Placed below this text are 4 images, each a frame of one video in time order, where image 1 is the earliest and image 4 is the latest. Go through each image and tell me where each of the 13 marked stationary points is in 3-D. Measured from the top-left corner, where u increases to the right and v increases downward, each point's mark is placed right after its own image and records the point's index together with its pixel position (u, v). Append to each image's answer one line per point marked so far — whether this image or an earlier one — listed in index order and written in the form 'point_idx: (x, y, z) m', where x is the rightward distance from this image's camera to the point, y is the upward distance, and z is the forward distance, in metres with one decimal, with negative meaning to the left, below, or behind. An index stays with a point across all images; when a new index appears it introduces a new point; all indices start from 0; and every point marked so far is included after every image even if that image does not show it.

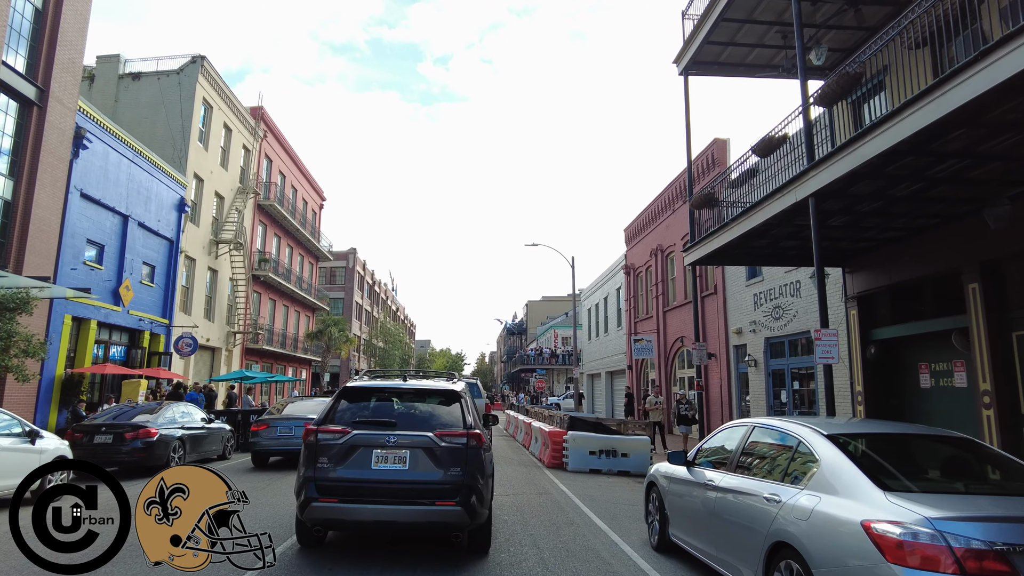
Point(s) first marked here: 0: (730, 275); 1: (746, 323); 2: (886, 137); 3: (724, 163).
0: (+6.4, +0.4, +18.9) m
1: (+6.5, -1.0, +17.9) m
2: (+4.6, +1.9, +7.9) m
3: (+6.6, +3.9, +20.1) m
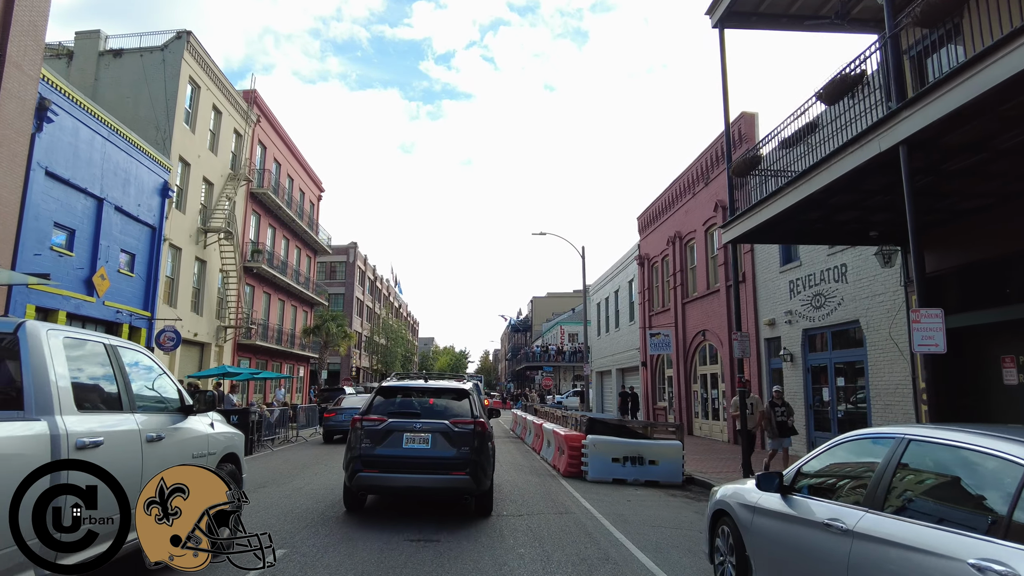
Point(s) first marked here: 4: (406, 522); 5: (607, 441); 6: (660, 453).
0: (+6.6, +0.7, +17.2) m
1: (+6.7, -0.6, +16.2) m
2: (+4.7, +2.2, +6.1) m
3: (+6.8, +4.3, +18.4) m
4: (-1.3, -2.9, +8.0) m
5: (+1.7, -2.7, +11.3) m
6: (+2.6, -2.9, +11.3) m
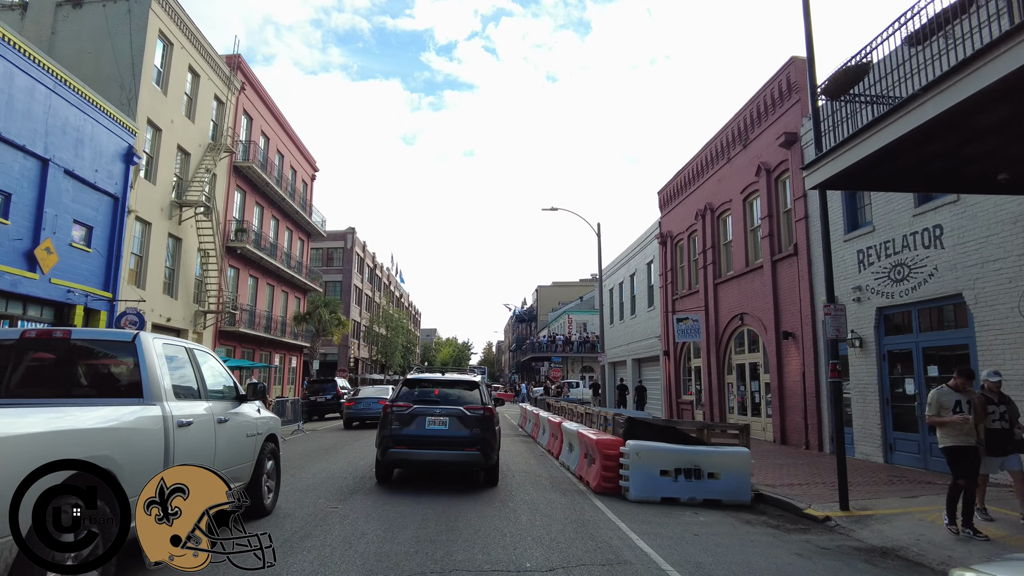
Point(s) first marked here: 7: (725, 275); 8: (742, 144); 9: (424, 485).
0: (+6.9, +1.3, +14.5) m
1: (+7.0, 0.0, +13.5) m
2: (+5.0, +2.6, +3.5) m
3: (+7.1, +4.9, +15.7) m
4: (-1.1, -2.4, +5.5) m
5: (+1.9, -2.1, +8.6) m
6: (+2.8, -2.4, +8.7) m
7: (+6.5, +0.4, +19.8) m
8: (+6.7, +4.2, +18.9) m
9: (-1.4, -3.1, +10.5) m
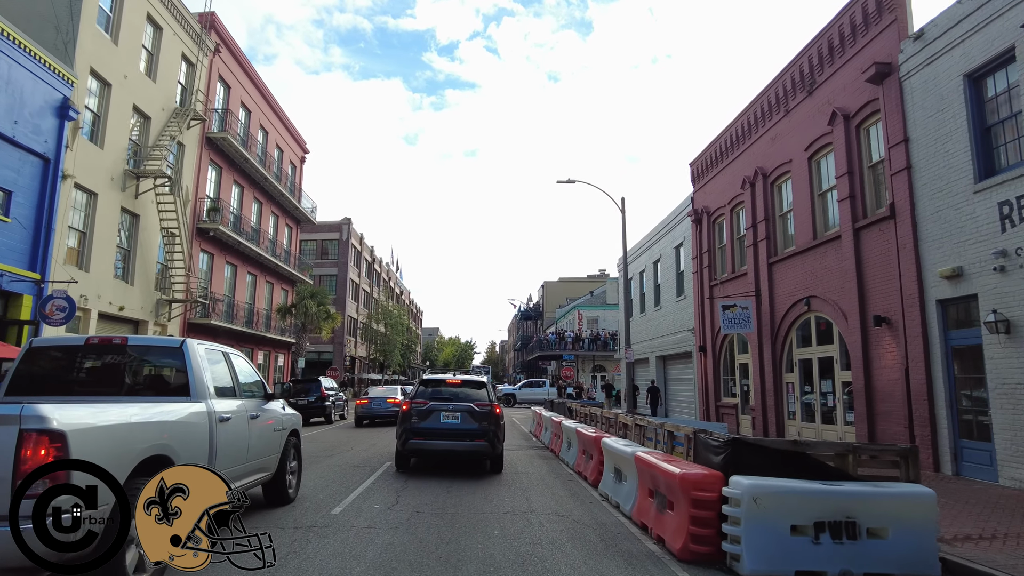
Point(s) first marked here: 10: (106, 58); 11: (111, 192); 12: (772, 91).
0: (+7.2, +1.8, +11.1) m
1: (+7.3, +0.5, +10.1) m
2: (+5.2, +3.2, 0.0) m
3: (+7.4, +5.4, +12.2) m
4: (-0.8, -1.9, +2.0) m
5: (+2.2, -1.6, +5.2) m
6: (+3.1, -1.8, +5.2) m
7: (+6.8, +0.9, +16.3) m
8: (+7.0, +4.7, +15.4) m
9: (-1.1, -2.6, +7.1) m
10: (-11.9, +6.8, +18.9) m
11: (-12.1, +2.9, +19.5) m
12: (+6.9, +5.2, +17.1) m
